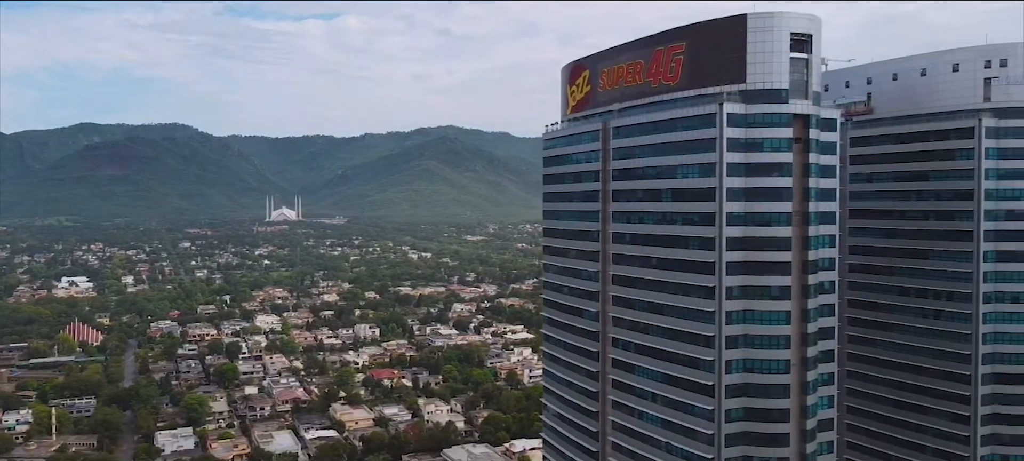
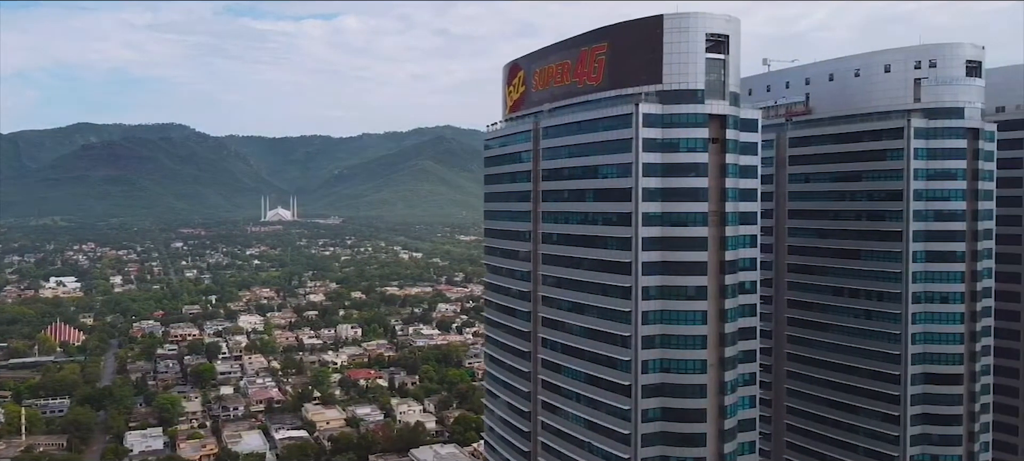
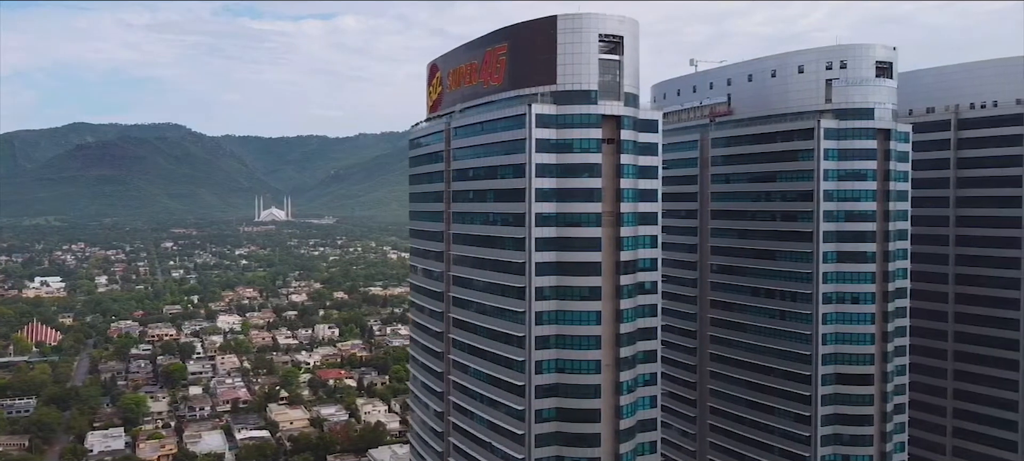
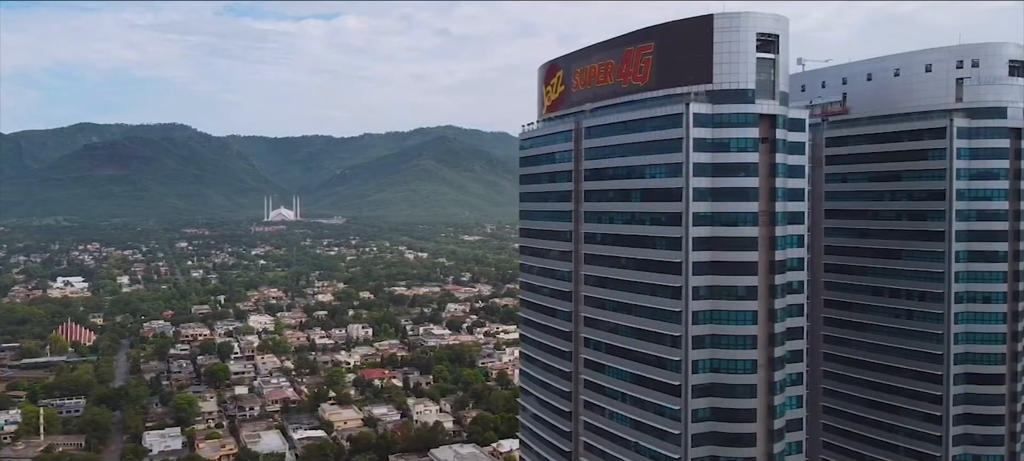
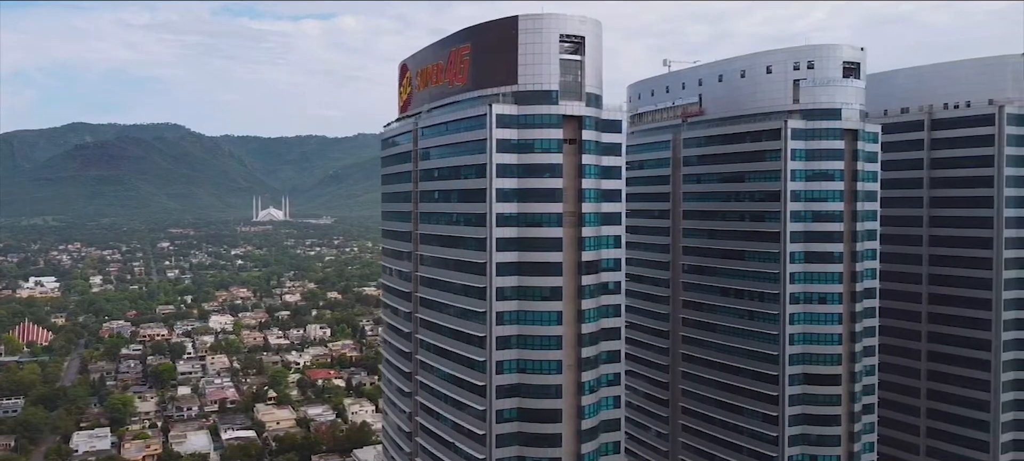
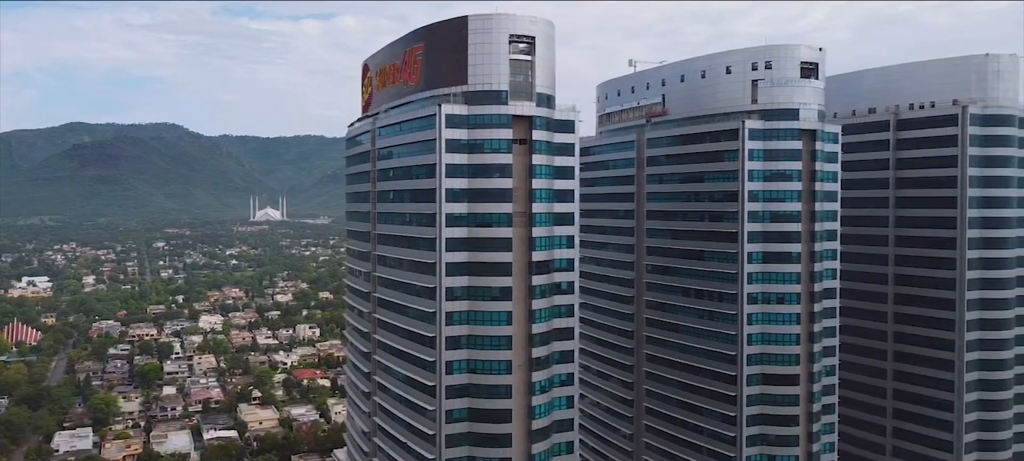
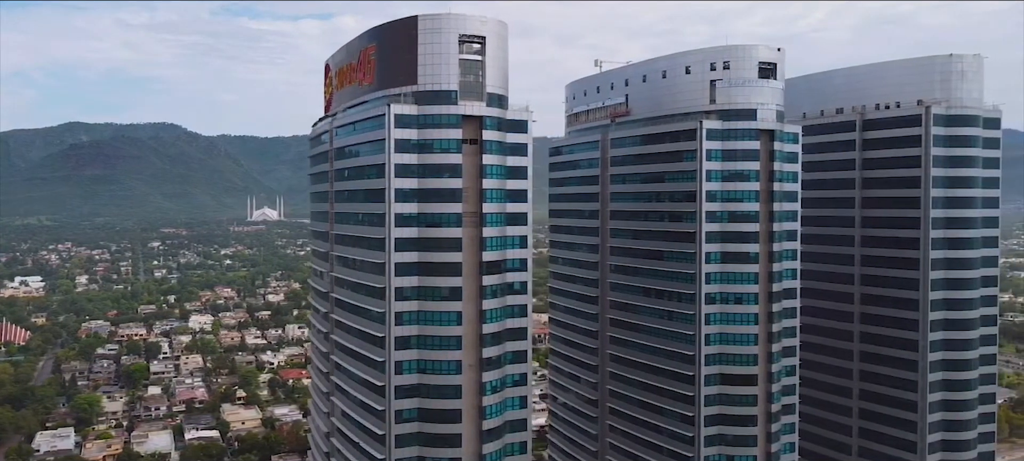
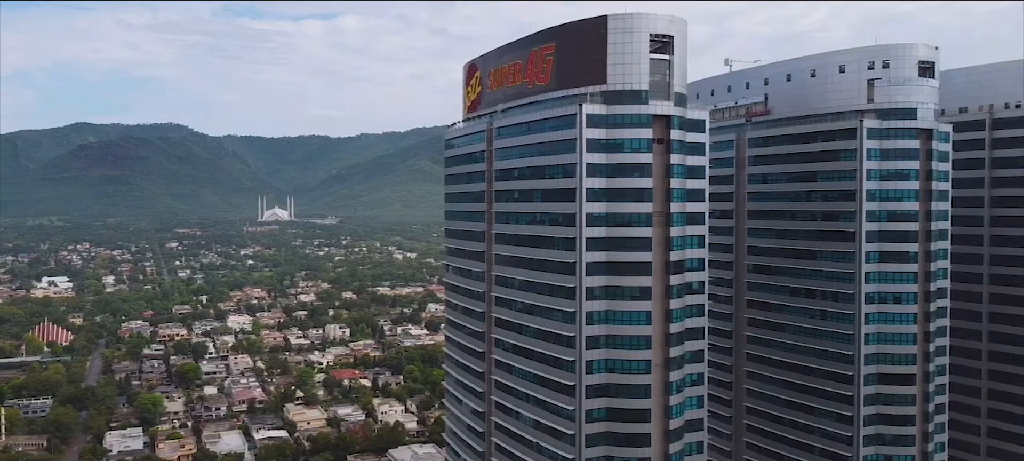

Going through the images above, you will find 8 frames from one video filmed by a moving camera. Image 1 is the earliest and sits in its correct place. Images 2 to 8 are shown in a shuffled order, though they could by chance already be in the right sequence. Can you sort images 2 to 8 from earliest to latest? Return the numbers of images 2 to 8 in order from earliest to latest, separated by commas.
4, 2, 8, 3, 5, 6, 7
